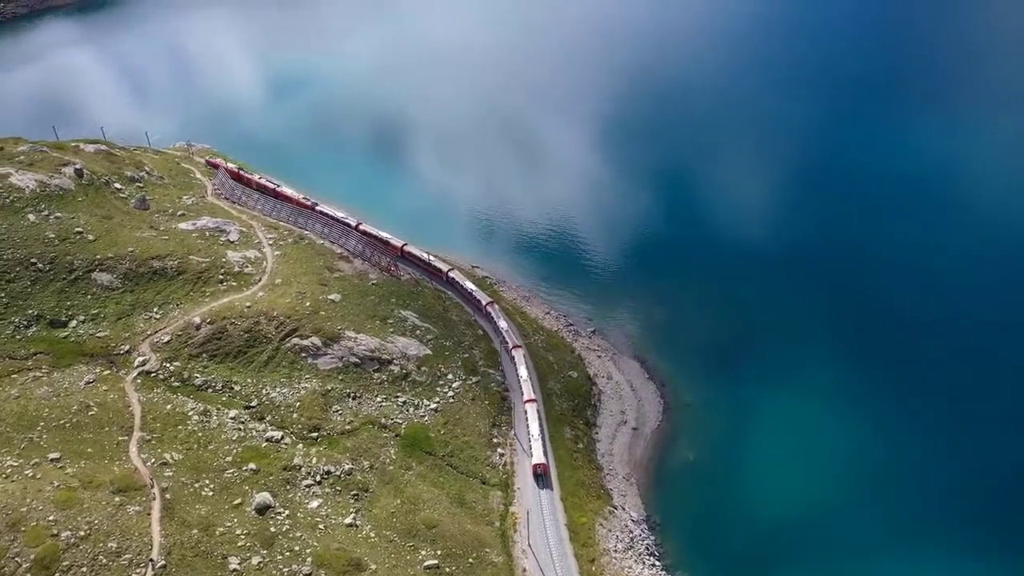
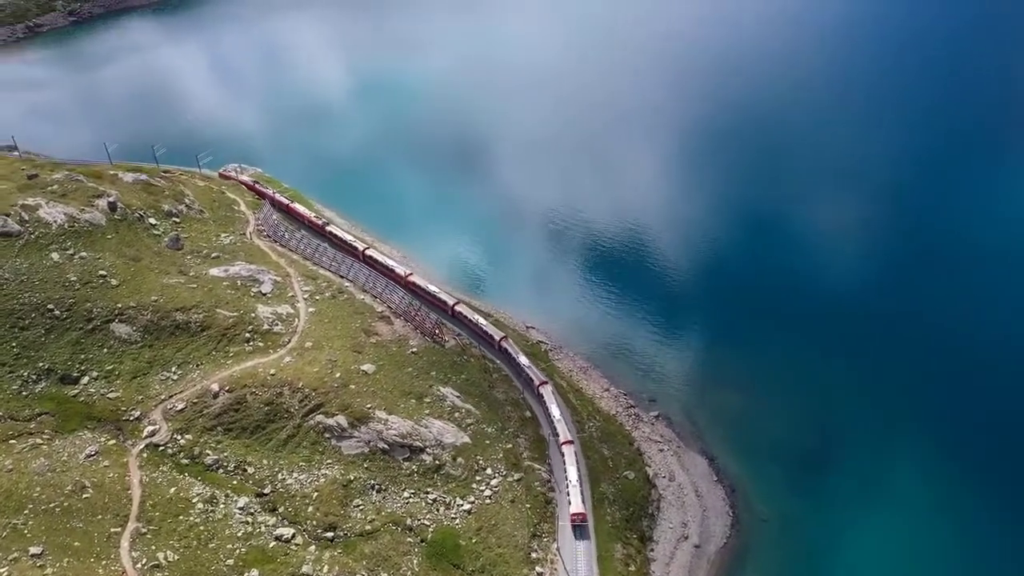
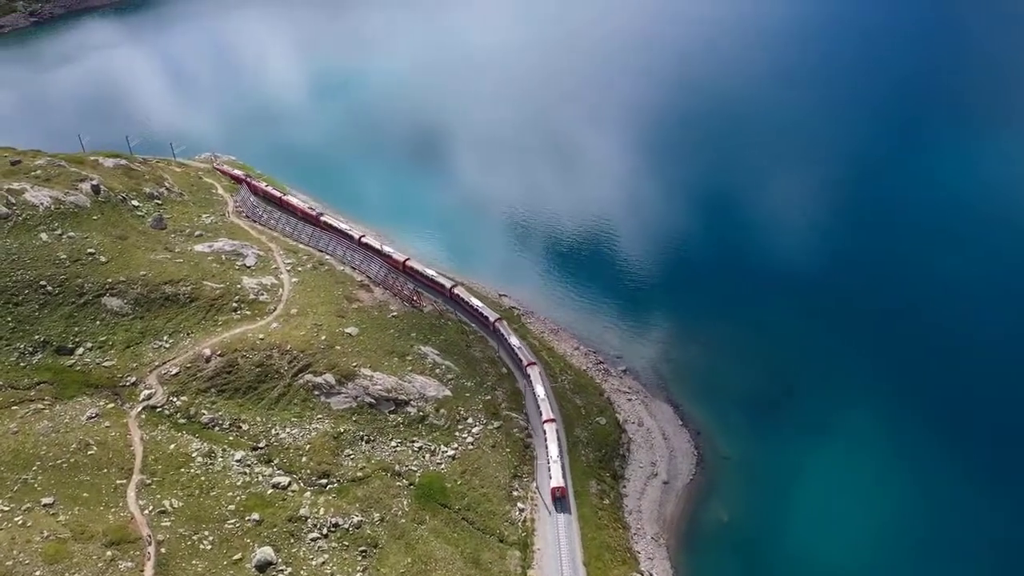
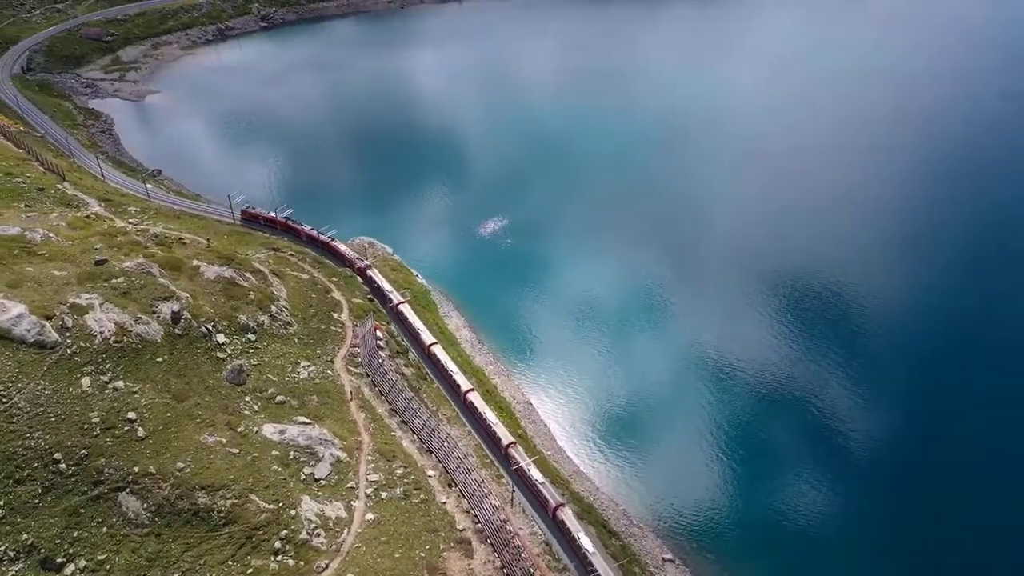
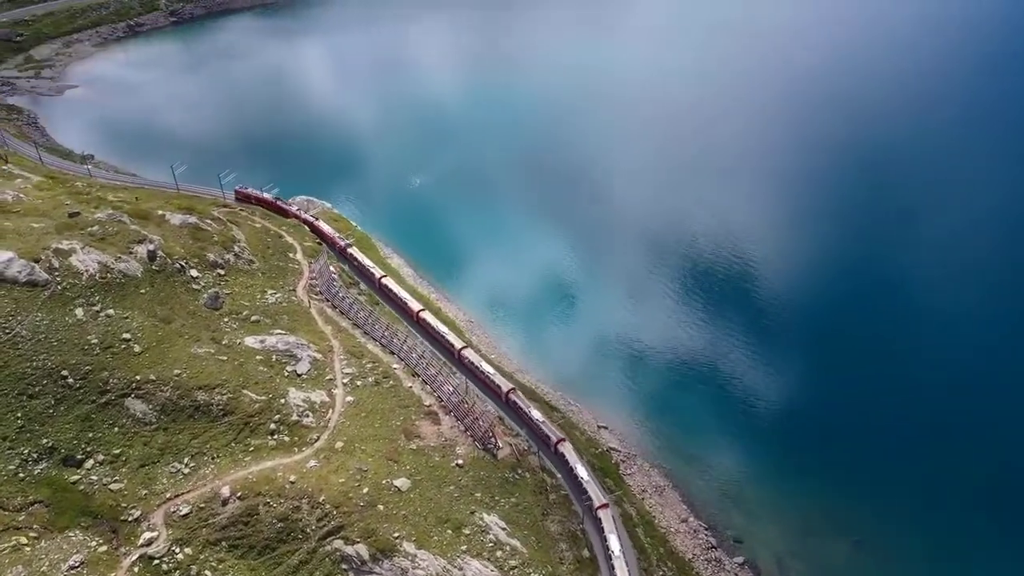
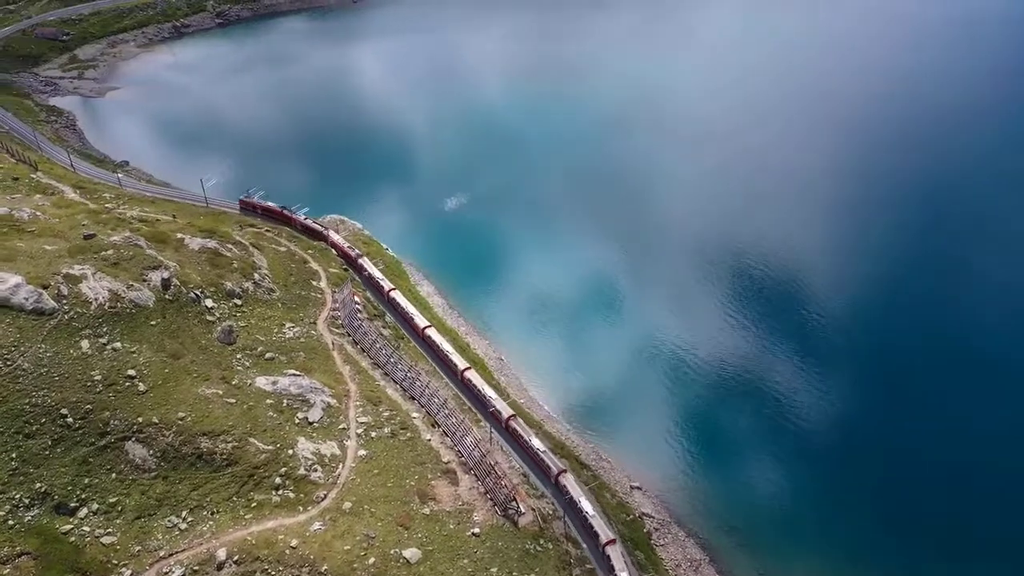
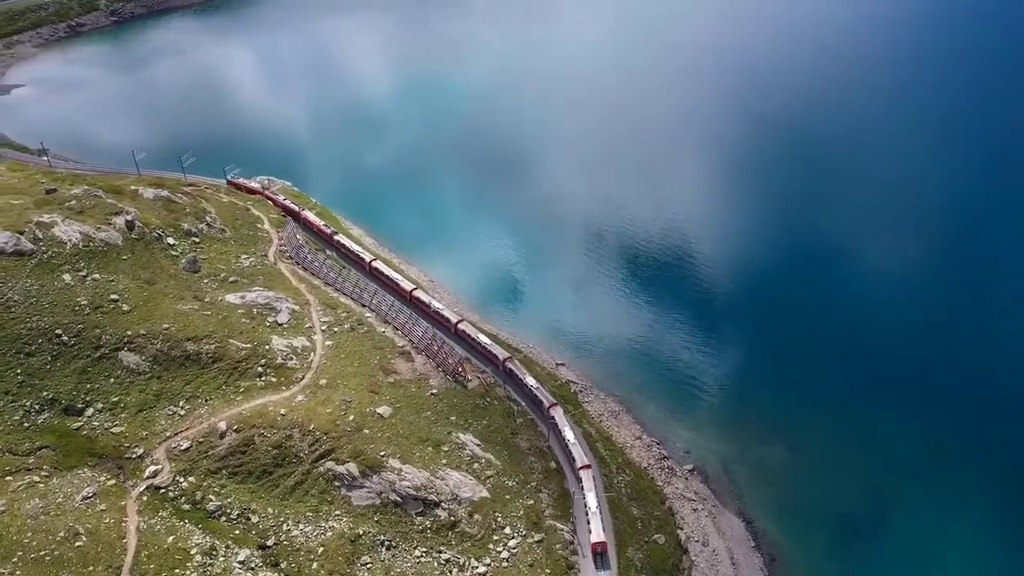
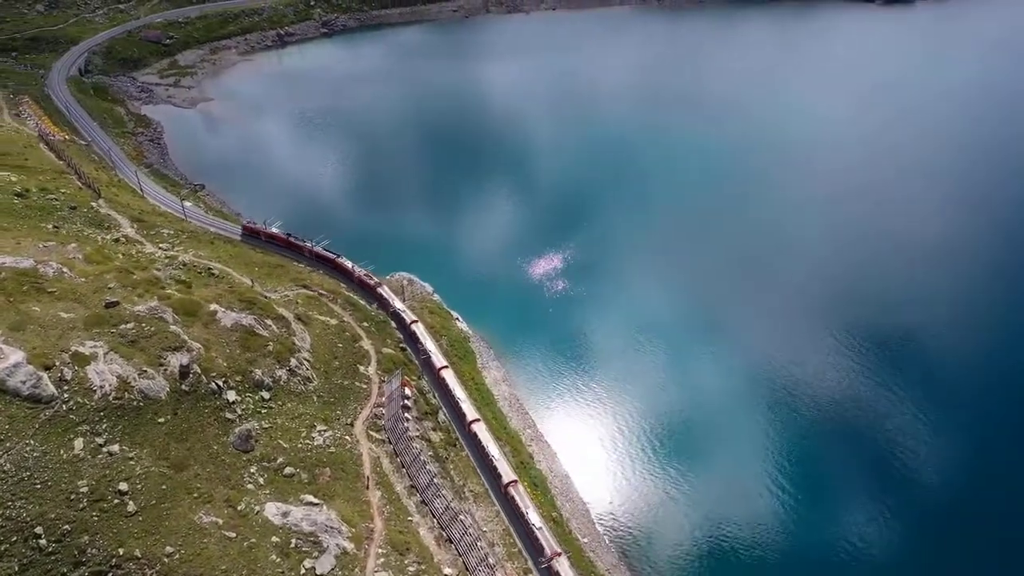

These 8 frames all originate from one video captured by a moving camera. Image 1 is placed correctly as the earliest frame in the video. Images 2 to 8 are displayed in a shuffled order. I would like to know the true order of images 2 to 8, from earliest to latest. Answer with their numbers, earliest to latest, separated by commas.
3, 2, 7, 5, 6, 4, 8
